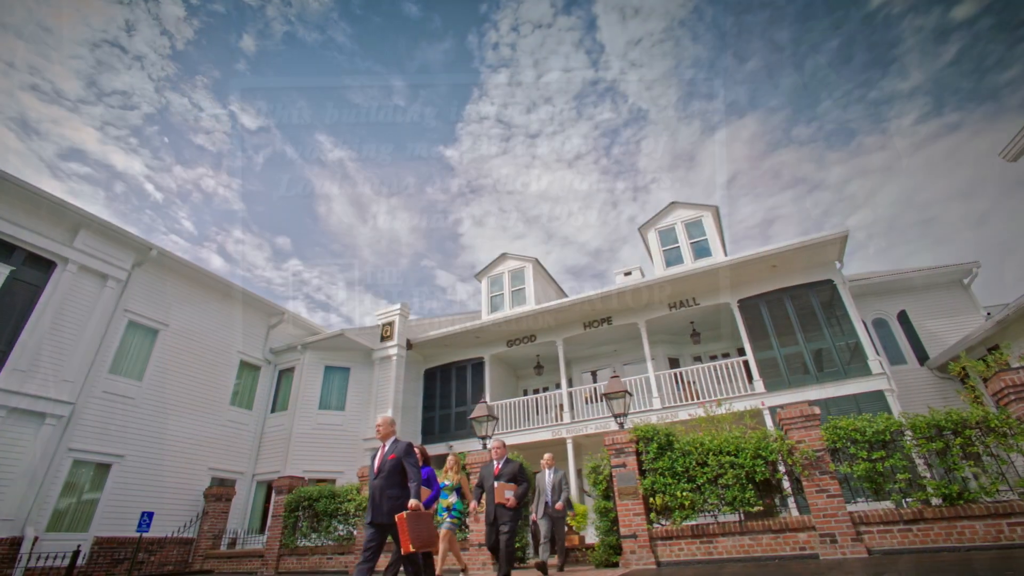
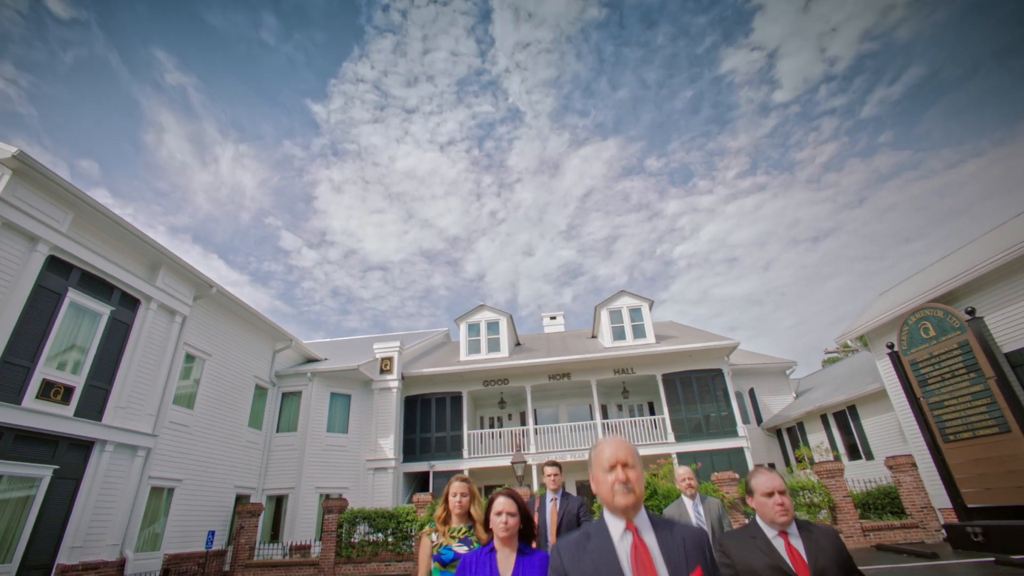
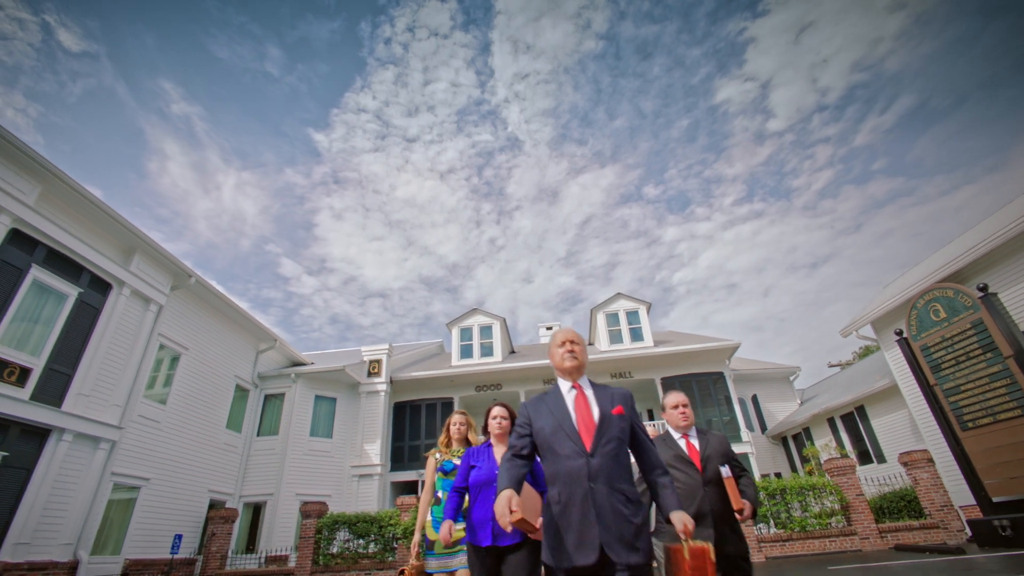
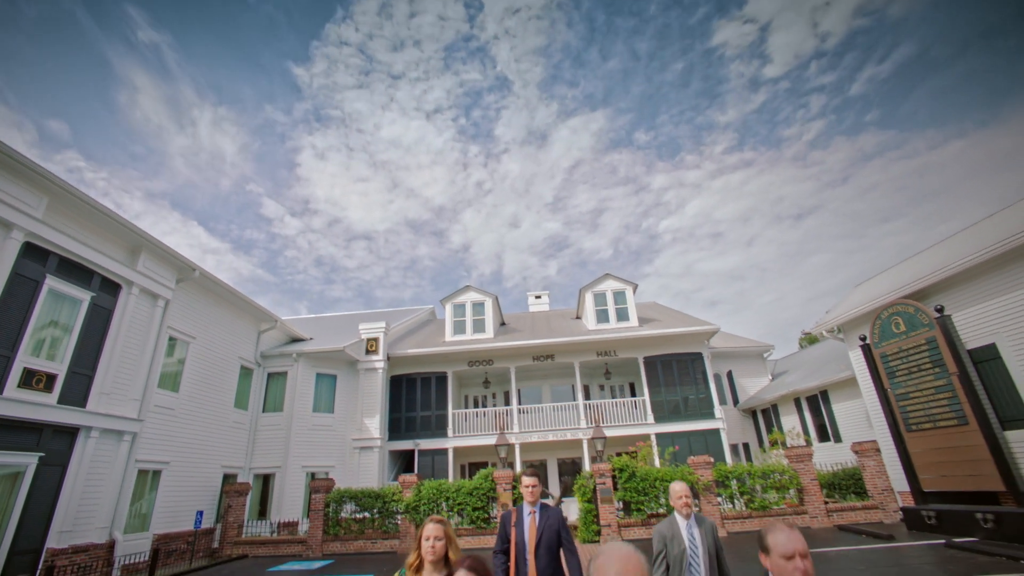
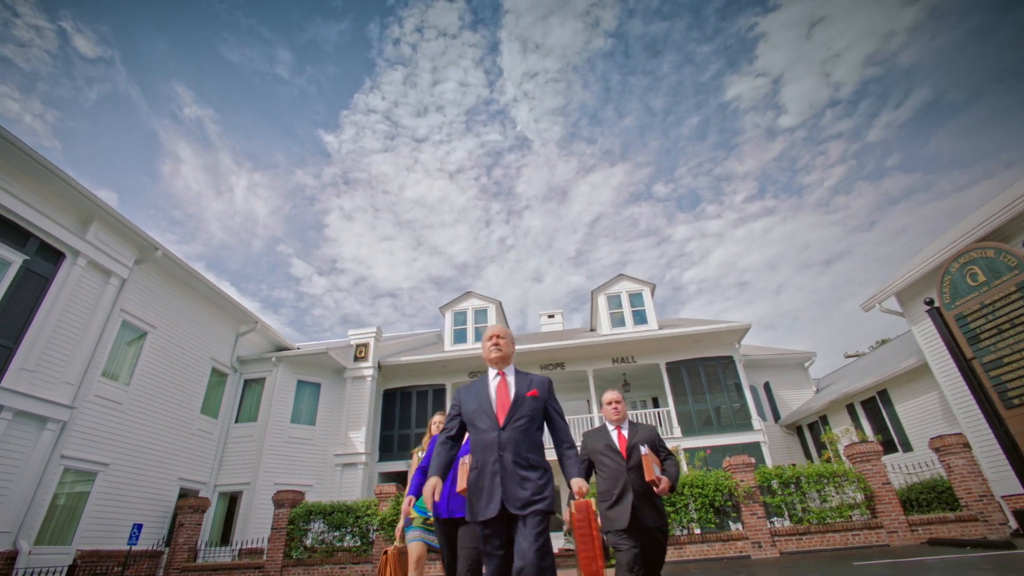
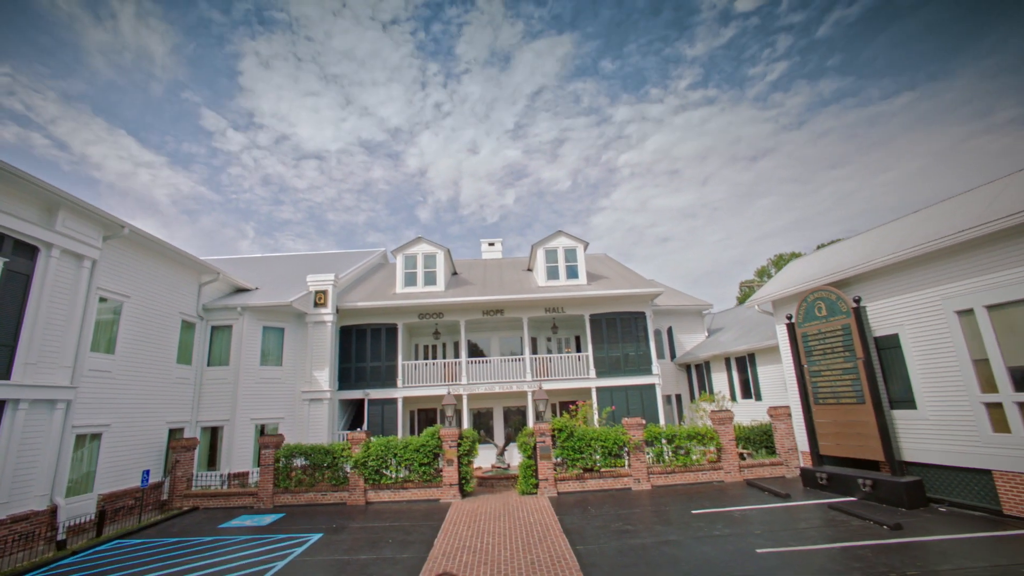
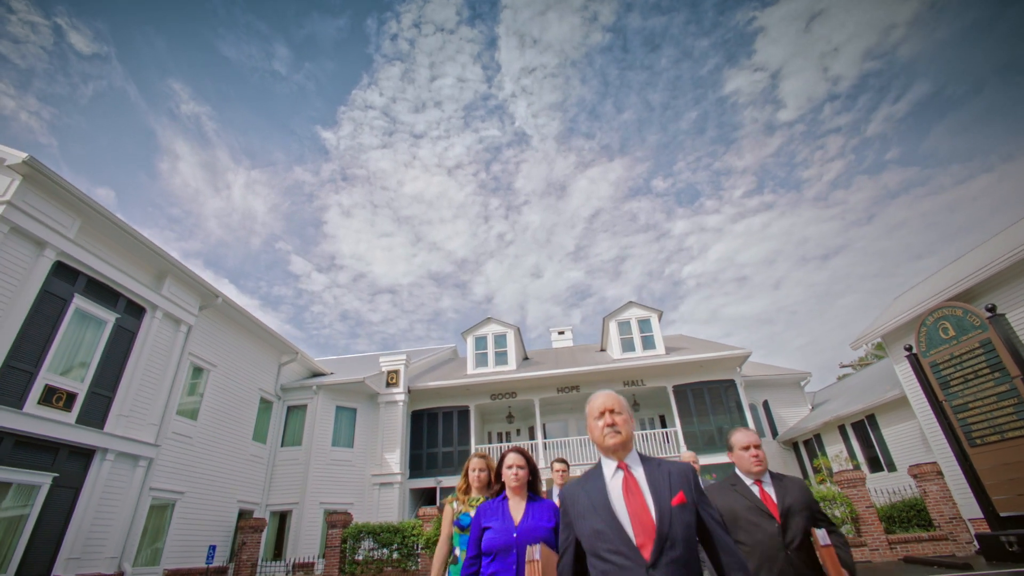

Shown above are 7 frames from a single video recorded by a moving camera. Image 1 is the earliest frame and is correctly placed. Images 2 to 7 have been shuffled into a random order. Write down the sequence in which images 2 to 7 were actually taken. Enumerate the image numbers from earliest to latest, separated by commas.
5, 3, 7, 2, 4, 6
